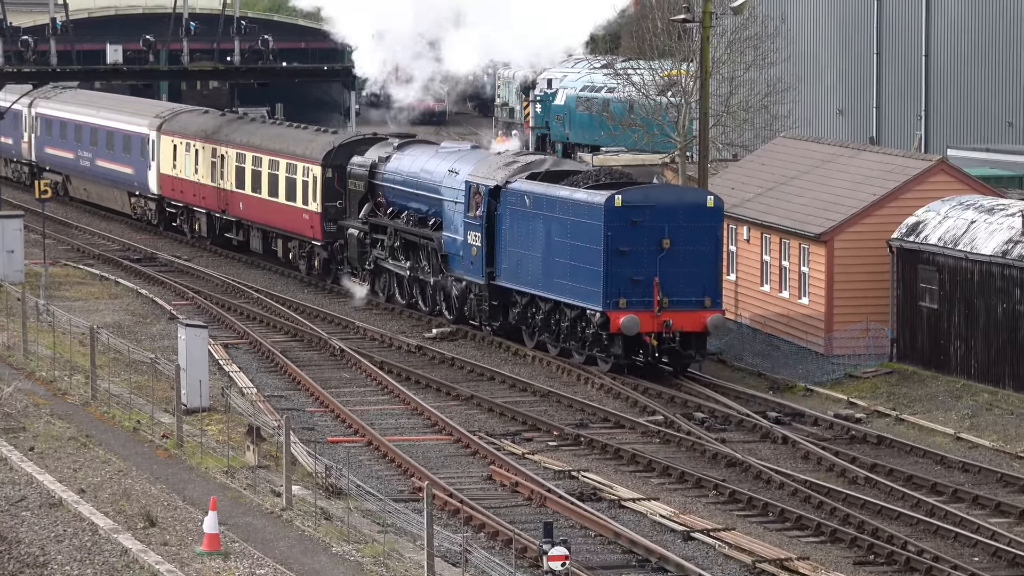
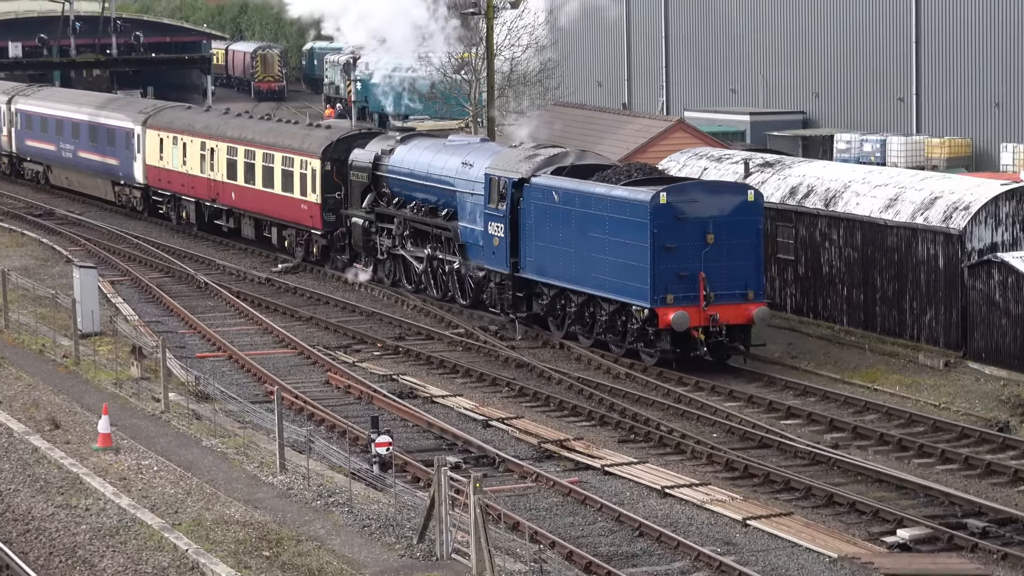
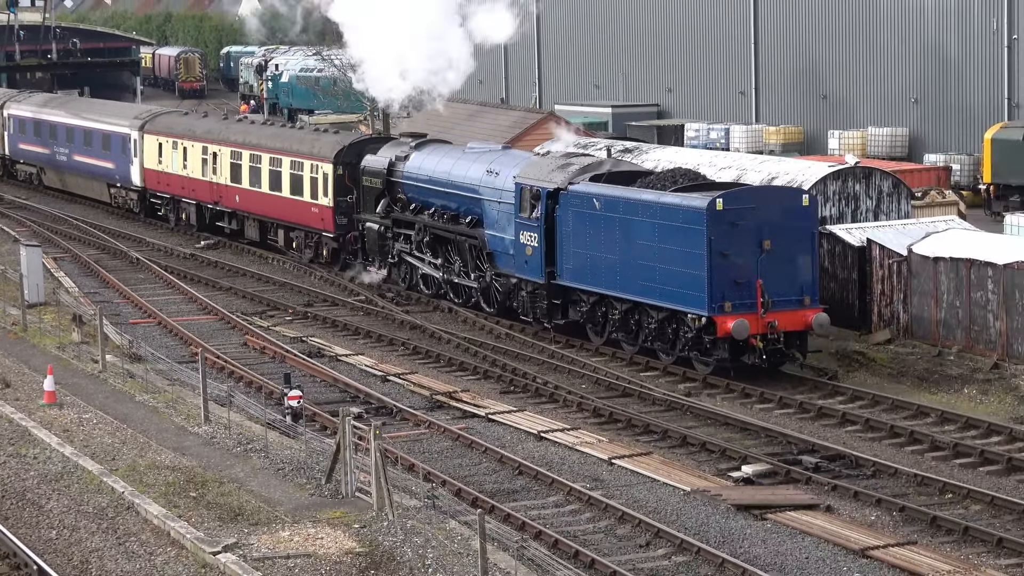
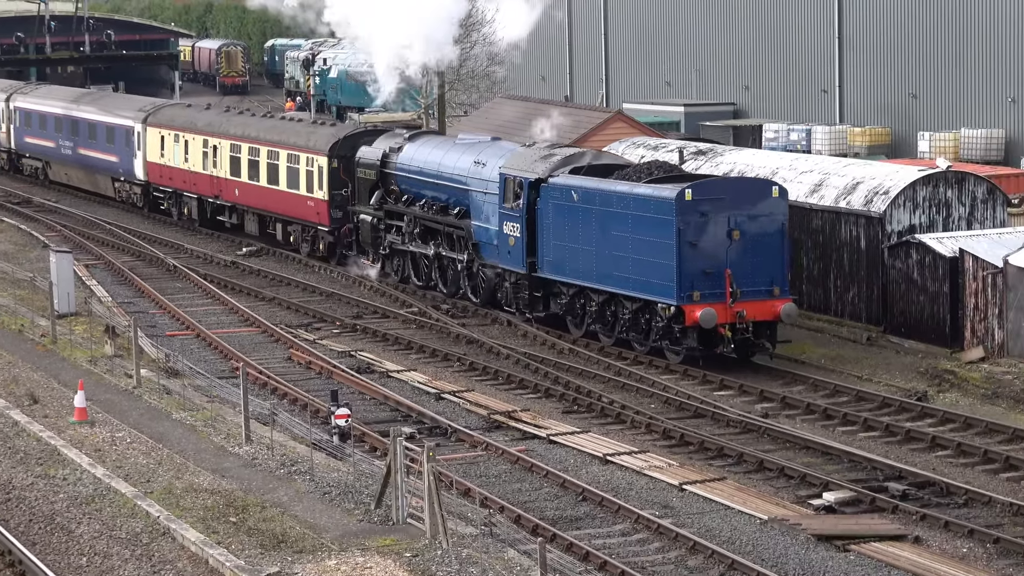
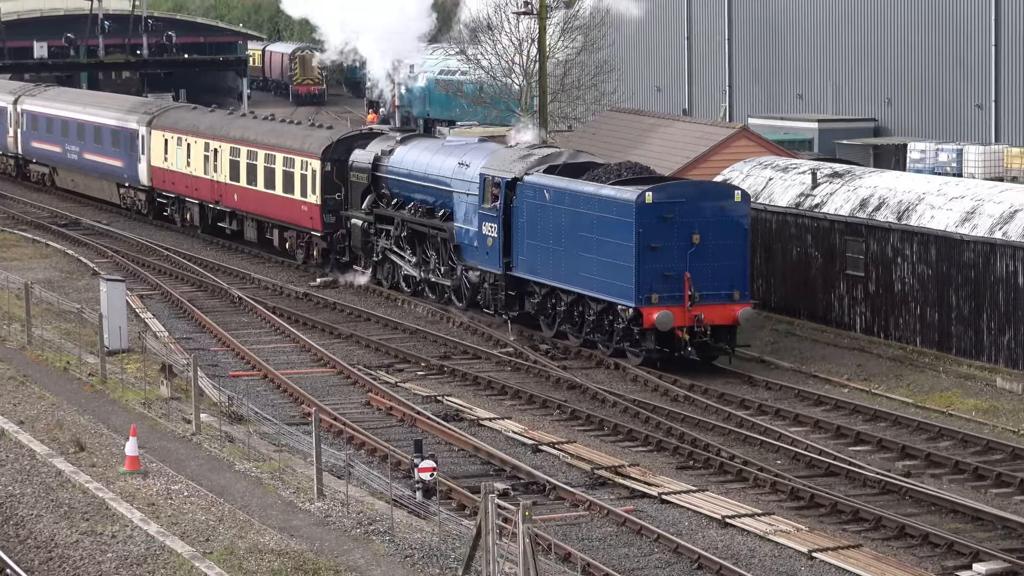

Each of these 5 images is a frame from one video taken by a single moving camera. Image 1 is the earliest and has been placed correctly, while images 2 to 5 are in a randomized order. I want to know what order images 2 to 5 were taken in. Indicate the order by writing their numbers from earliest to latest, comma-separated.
5, 2, 4, 3
